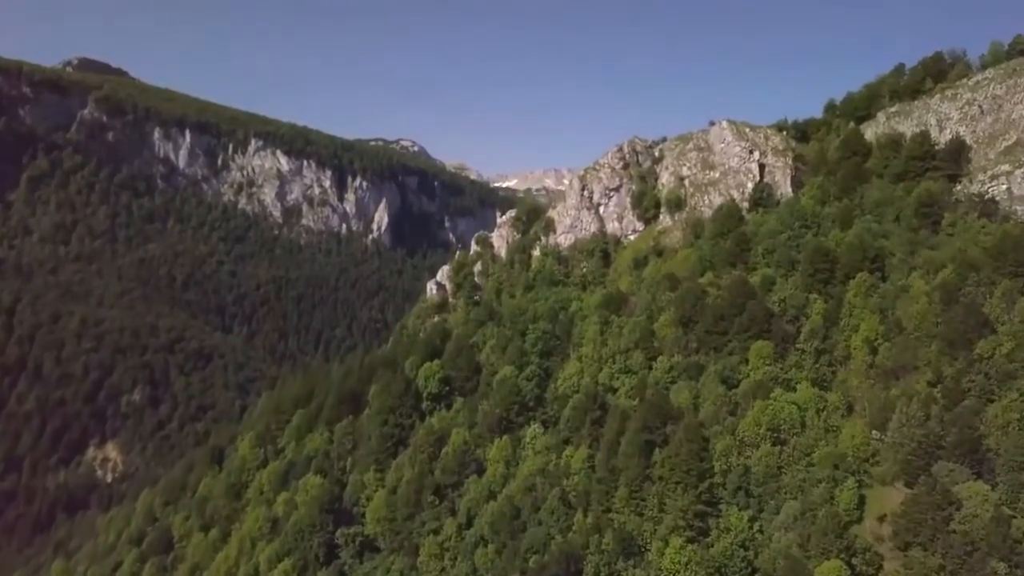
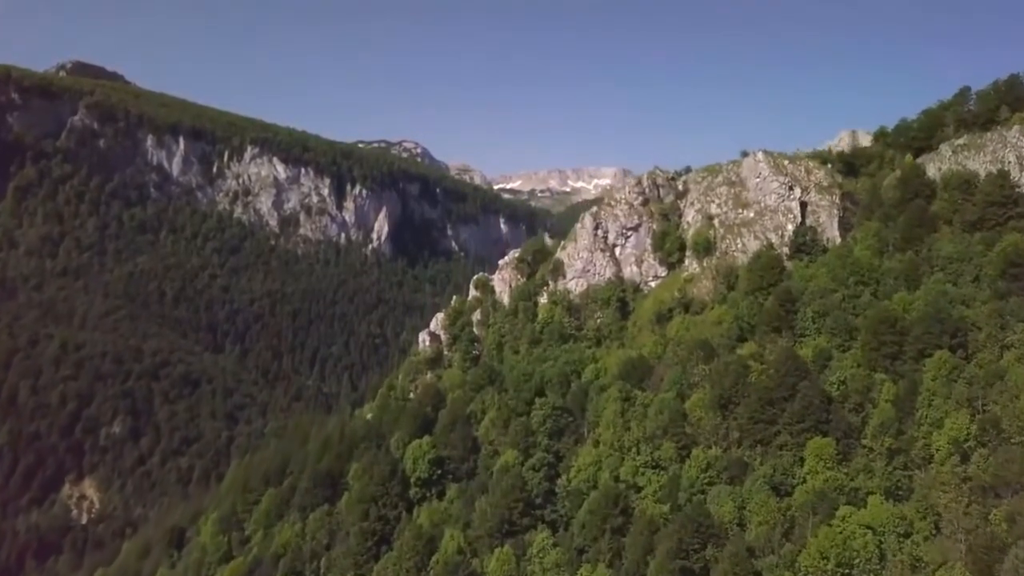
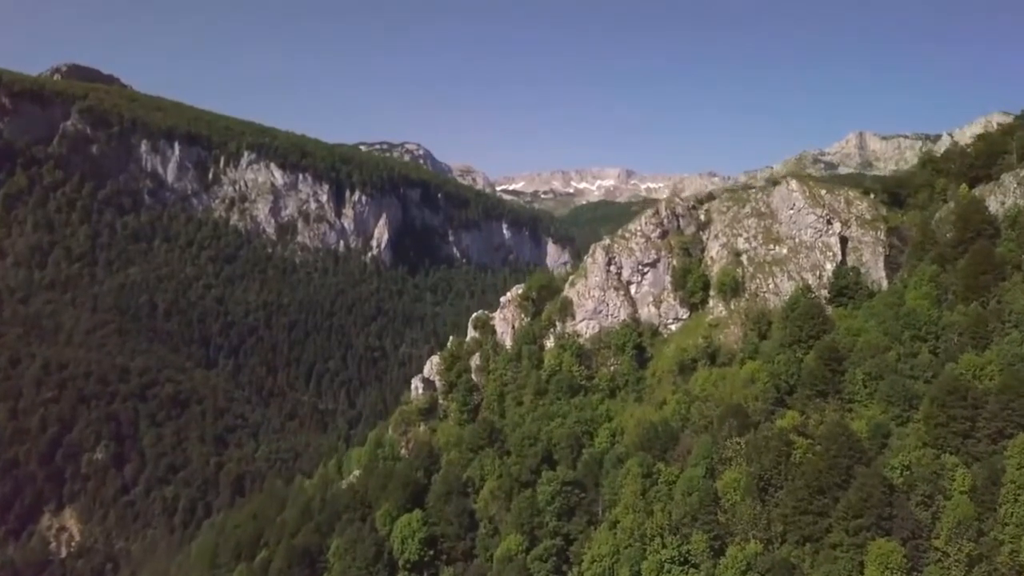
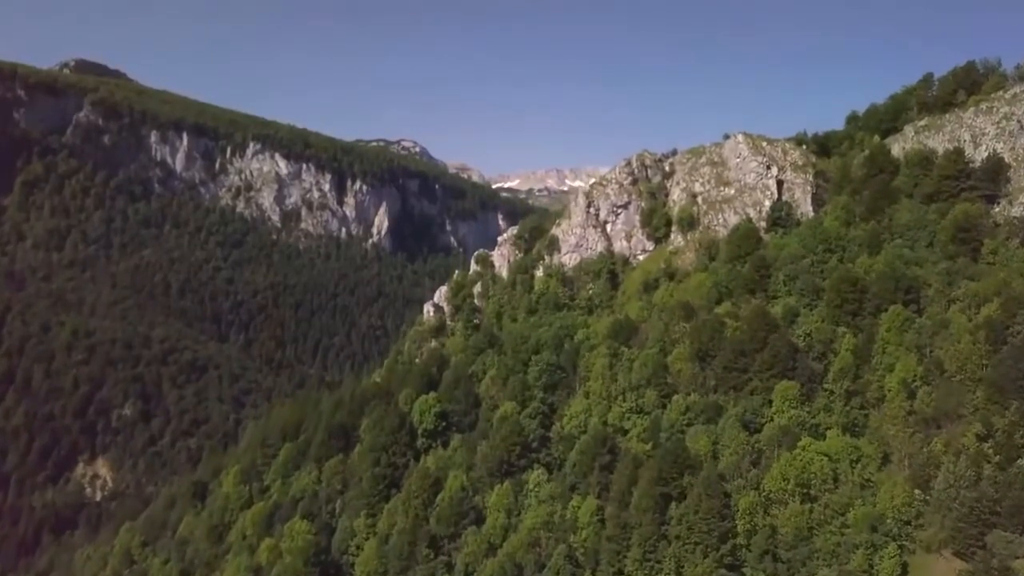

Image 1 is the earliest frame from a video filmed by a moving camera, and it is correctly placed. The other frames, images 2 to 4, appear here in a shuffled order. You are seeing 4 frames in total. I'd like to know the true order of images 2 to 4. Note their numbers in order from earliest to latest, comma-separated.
4, 2, 3
